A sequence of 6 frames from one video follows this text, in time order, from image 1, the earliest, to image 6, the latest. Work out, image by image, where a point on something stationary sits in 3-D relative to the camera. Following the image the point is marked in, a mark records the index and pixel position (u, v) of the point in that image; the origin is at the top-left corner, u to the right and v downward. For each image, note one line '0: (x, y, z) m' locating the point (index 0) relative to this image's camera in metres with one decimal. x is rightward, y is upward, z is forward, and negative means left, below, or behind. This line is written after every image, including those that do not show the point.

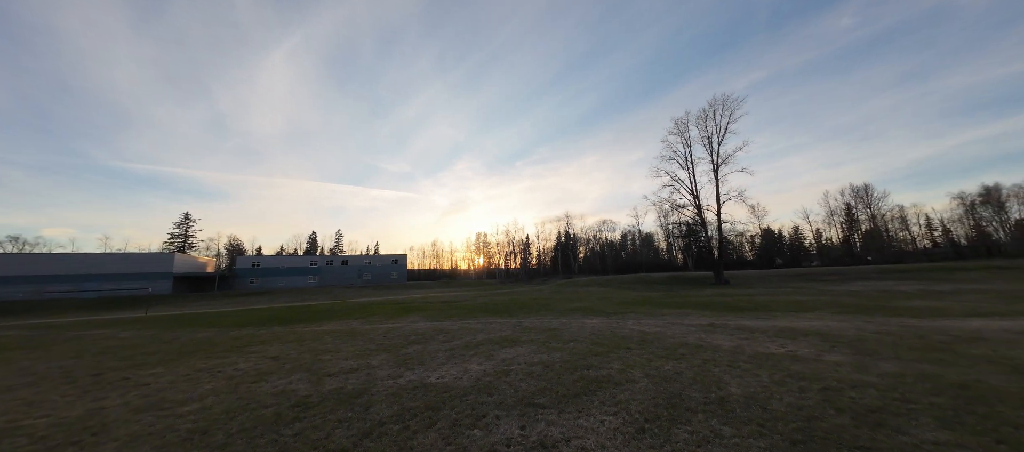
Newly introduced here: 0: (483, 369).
0: (-0.6, -3.3, +7.7) m
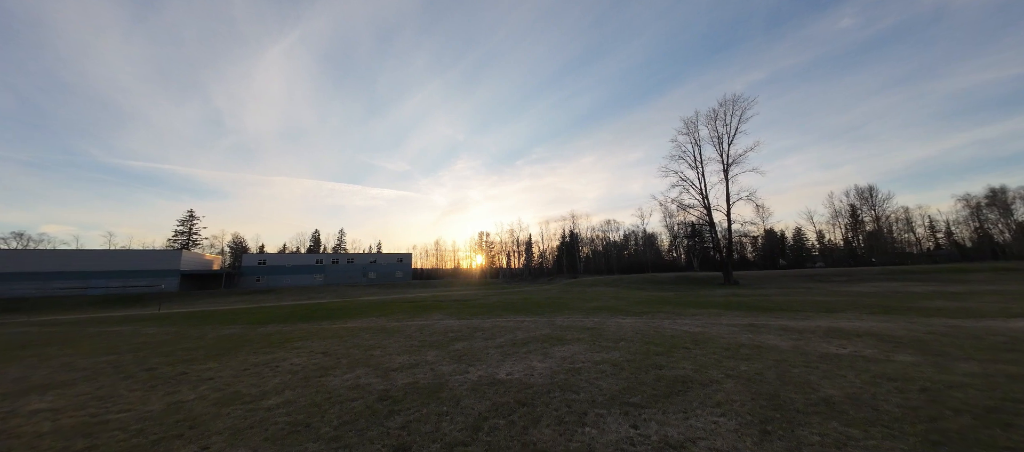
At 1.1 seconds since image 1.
0: (+0.8, -3.2, +7.6) m
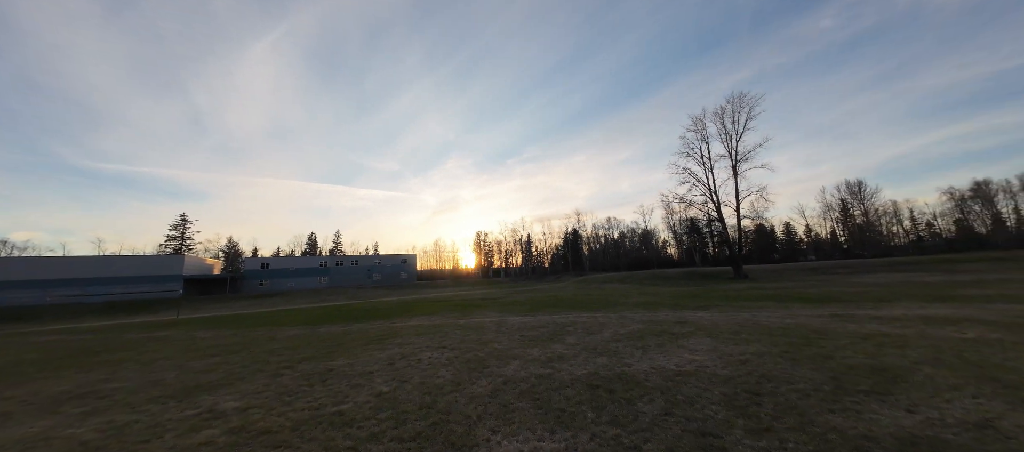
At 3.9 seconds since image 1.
0: (+4.4, -3.0, +7.6) m
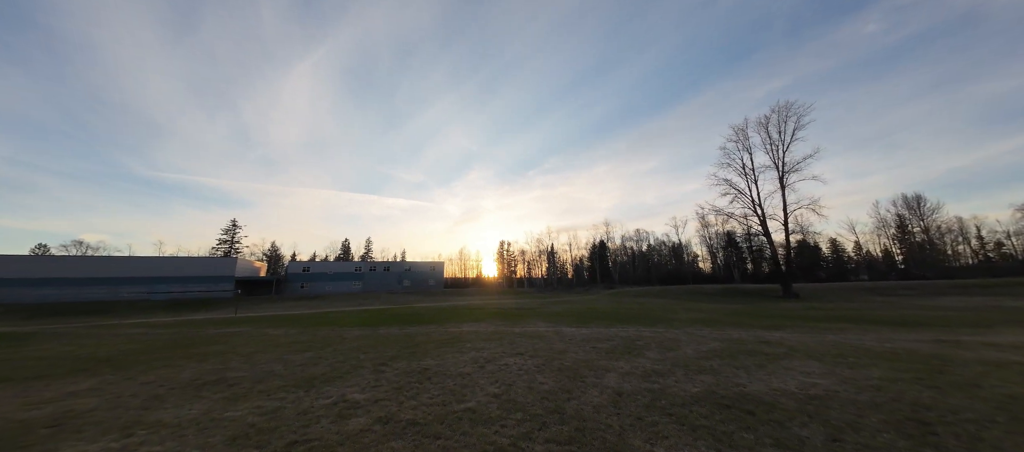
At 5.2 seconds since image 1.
0: (+6.7, -3.3, +7.2) m
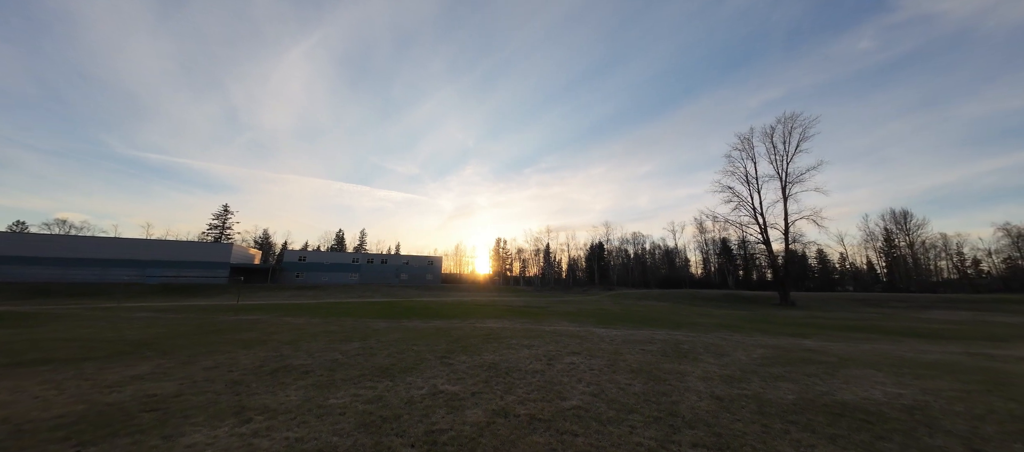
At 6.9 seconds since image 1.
0: (+8.6, -3.5, +7.4) m
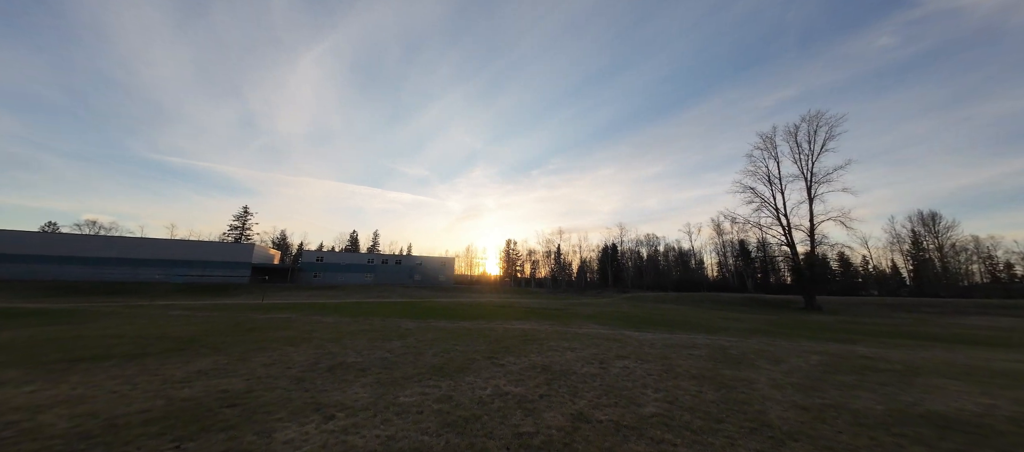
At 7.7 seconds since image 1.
0: (+9.9, -3.5, +6.9) m
